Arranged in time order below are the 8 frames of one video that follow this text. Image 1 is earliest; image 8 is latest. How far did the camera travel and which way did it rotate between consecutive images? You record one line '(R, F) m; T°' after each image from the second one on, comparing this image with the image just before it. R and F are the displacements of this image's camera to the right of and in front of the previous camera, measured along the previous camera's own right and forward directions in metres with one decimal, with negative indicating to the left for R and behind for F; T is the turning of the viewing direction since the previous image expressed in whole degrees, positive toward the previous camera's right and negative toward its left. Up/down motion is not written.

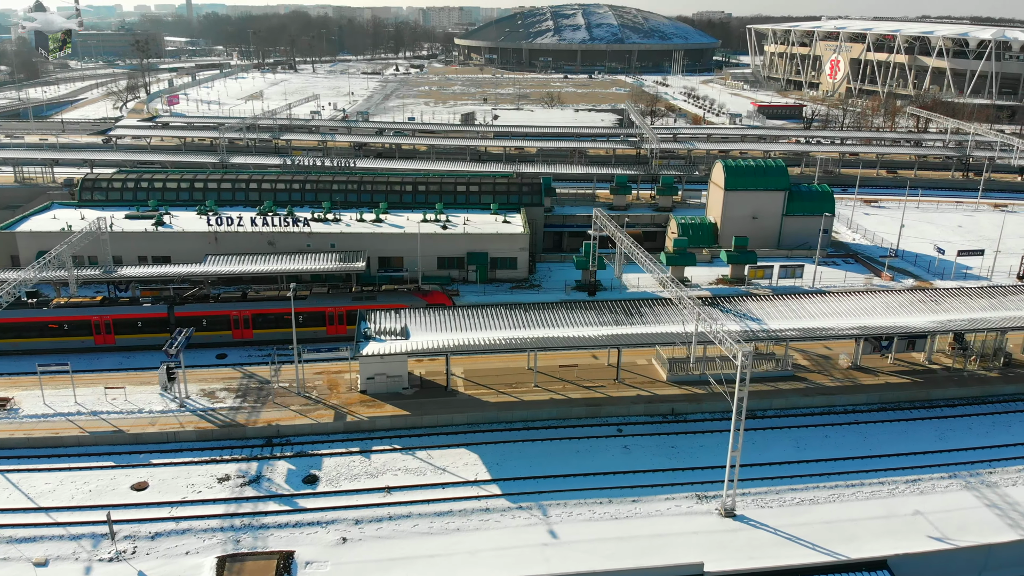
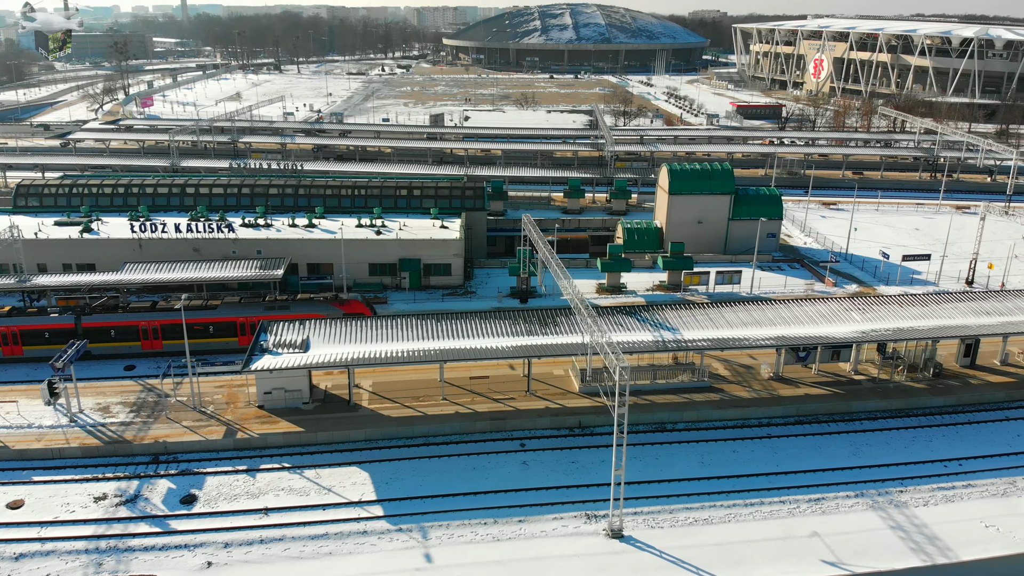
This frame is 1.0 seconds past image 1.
(+3.1, +0.9) m; 0°
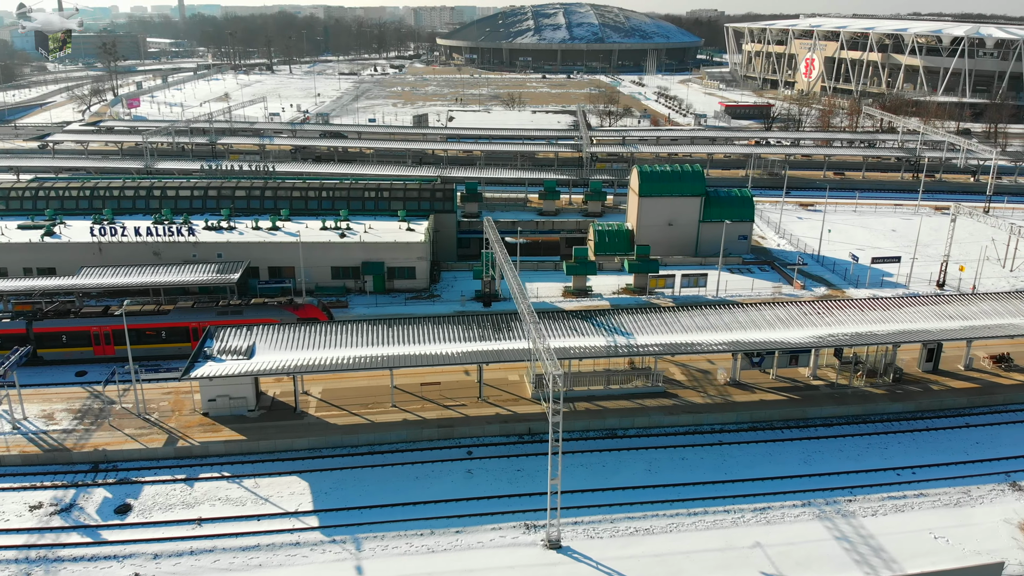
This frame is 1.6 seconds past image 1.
(+1.6, +0.4) m; 0°
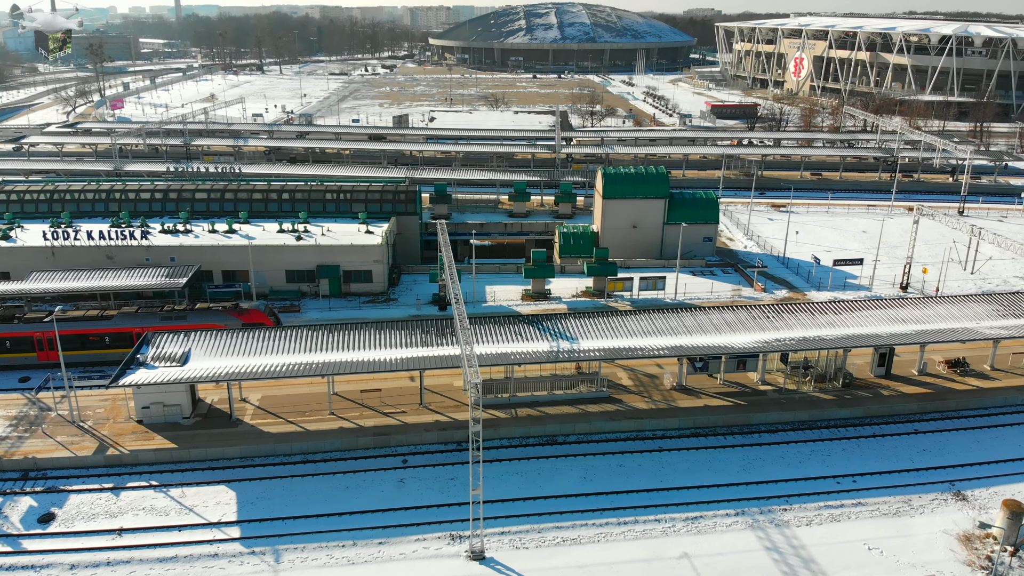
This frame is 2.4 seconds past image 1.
(+1.9, +0.4) m; 0°
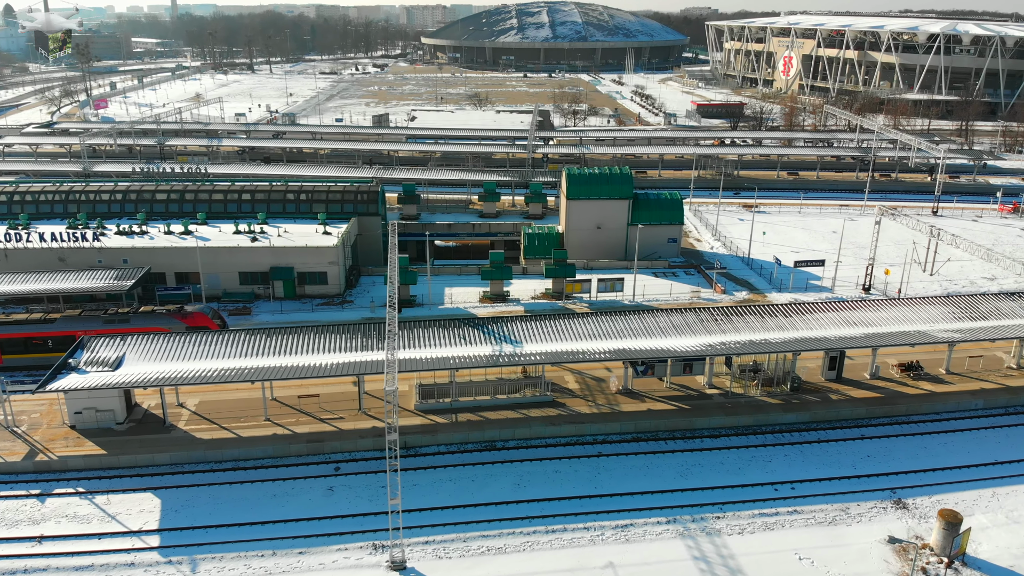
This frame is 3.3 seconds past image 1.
(+1.9, +0.4) m; 0°
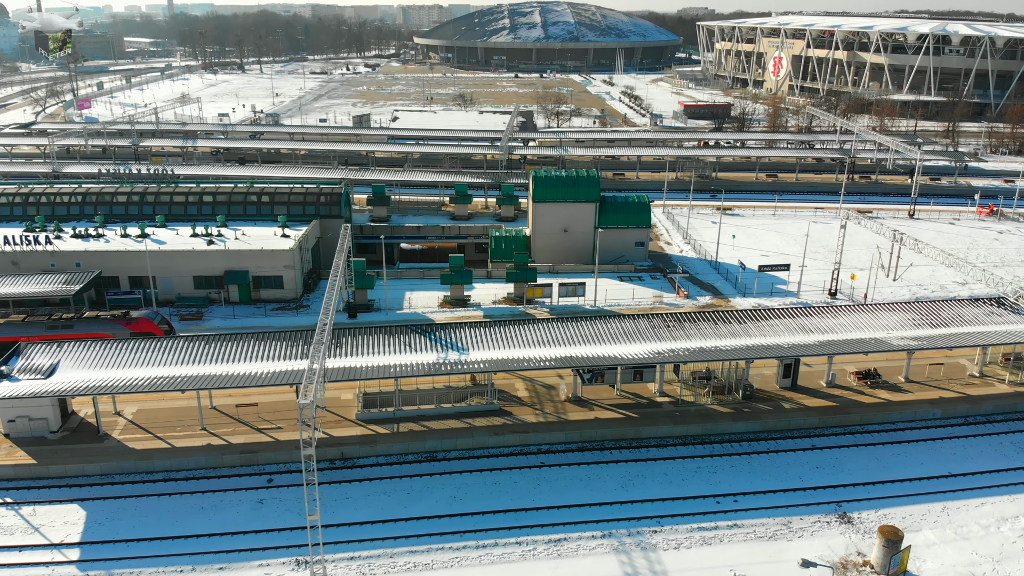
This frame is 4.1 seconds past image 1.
(+1.7, +0.6) m; 0°
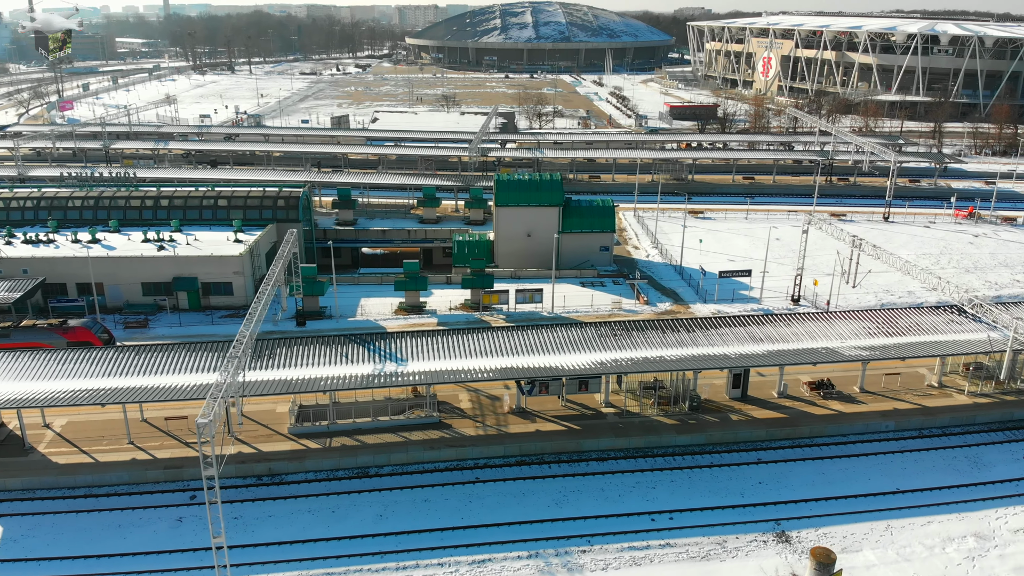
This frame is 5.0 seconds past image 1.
(+1.8, +0.7) m; 0°
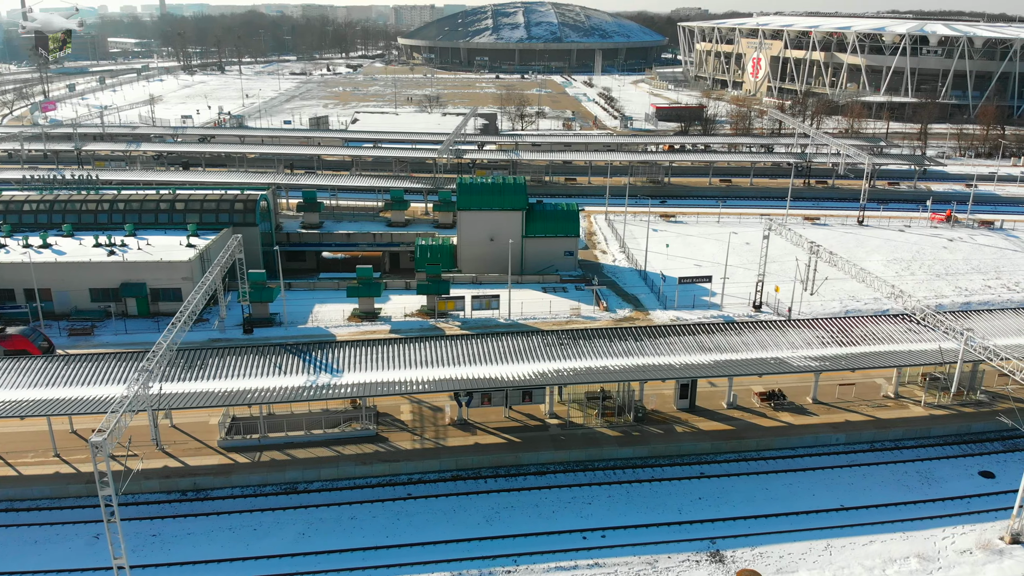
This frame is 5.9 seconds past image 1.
(+1.8, +0.6) m; 0°
